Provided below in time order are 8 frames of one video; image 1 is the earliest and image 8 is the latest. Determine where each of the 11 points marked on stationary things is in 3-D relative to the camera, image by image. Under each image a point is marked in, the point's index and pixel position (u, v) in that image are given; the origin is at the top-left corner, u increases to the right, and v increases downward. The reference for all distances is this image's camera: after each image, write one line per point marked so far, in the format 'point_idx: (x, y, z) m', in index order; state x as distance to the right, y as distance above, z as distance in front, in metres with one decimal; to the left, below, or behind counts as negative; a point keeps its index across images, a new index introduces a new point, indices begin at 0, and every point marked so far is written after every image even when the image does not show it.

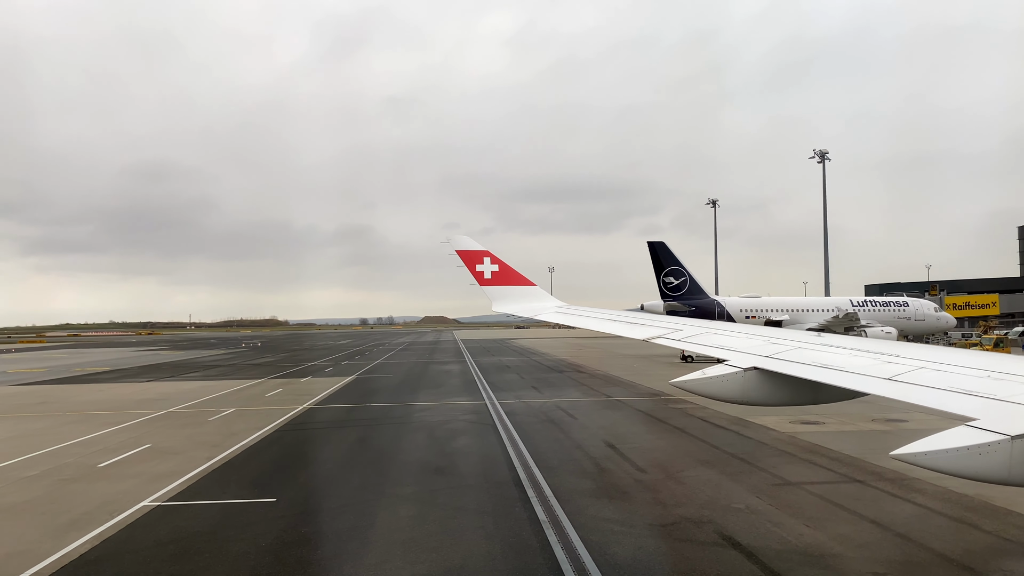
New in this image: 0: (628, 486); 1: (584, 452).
0: (+1.9, -3.2, +8.9) m
1: (+1.4, -3.4, +11.1) m
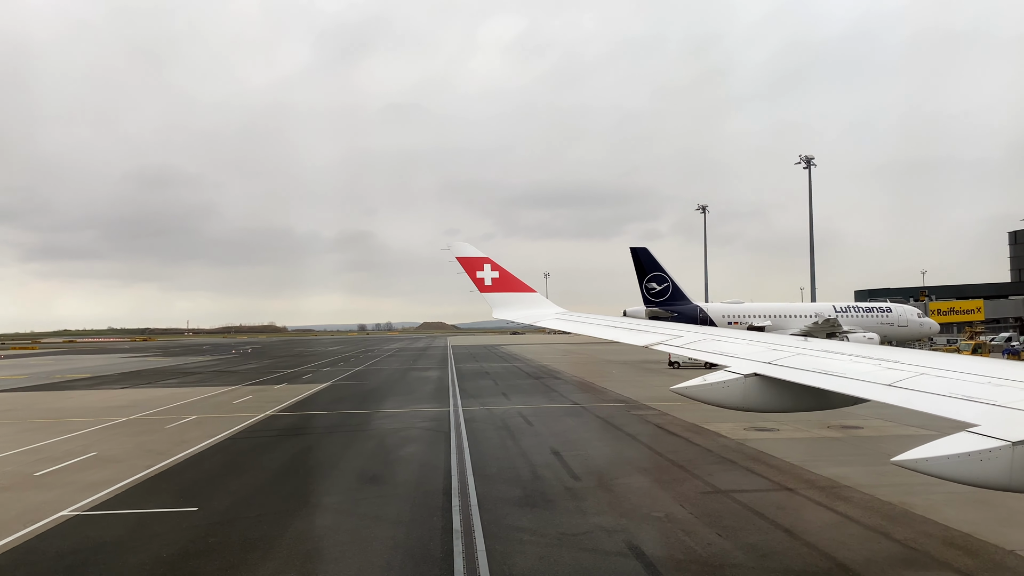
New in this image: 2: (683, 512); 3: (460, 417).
0: (+0.7, -3.3, +8.8) m
1: (+0.3, -3.5, +11.0) m
2: (+2.5, -3.2, +7.8) m
3: (-1.6, -3.9, +16.4) m
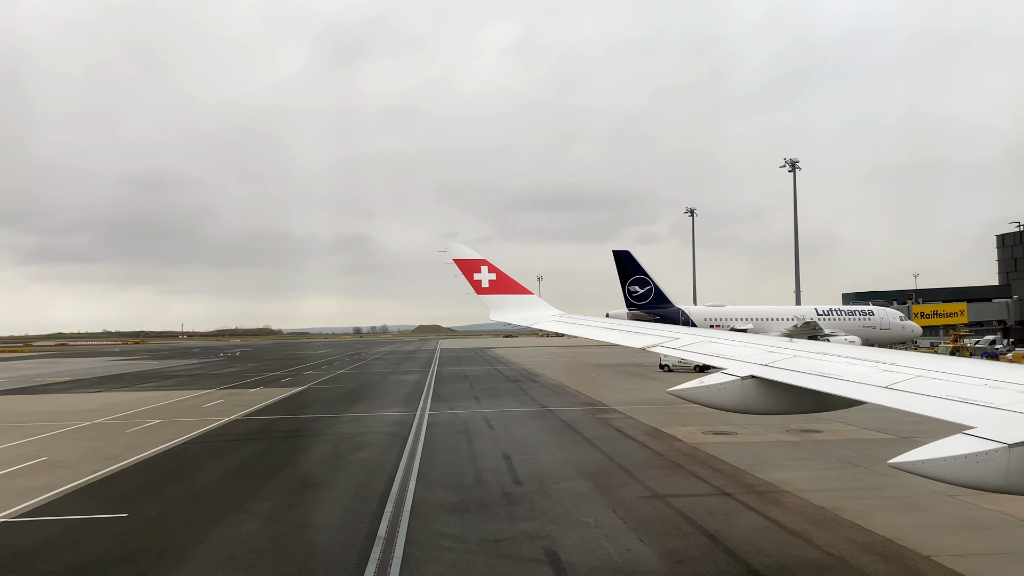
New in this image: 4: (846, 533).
0: (-0.3, -3.4, +8.7) m
1: (-0.8, -3.5, +10.9) m
2: (+1.4, -3.2, +7.8) m
3: (-2.7, -4.0, +16.3) m
4: (+4.2, -3.1, +6.9) m
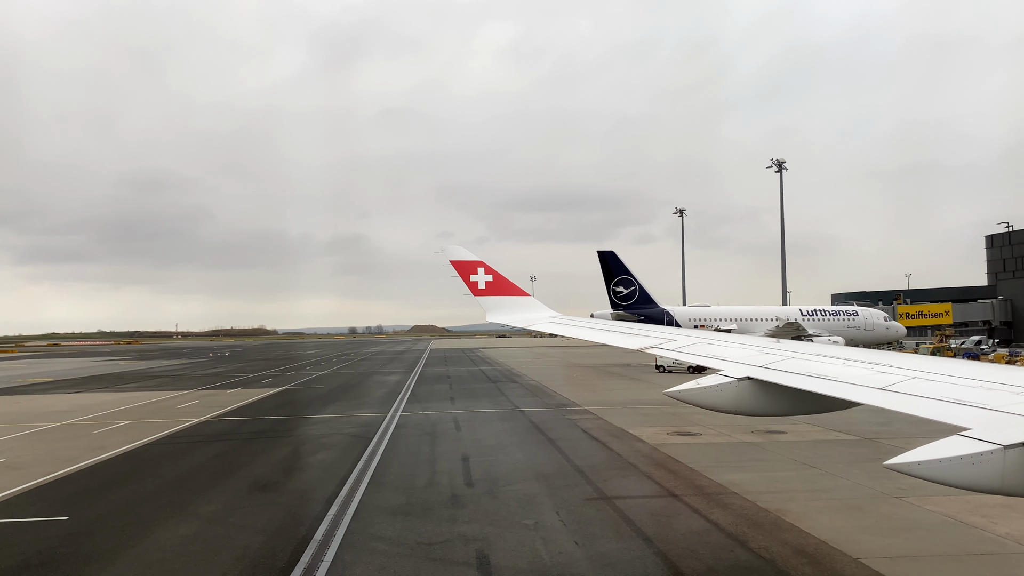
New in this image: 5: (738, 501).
0: (-1.1, -3.4, +8.7) m
1: (-1.6, -3.5, +10.9) m
2: (+0.6, -3.3, +7.7) m
3: (-3.6, -4.0, +16.2) m
4: (+3.4, -3.1, +6.9) m
5: (+3.4, -3.2, +8.2) m
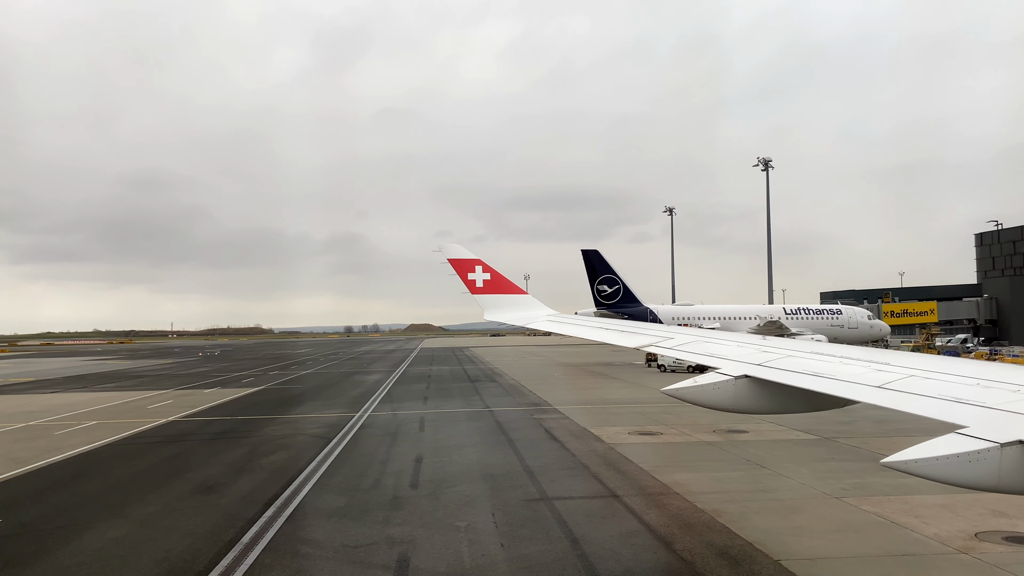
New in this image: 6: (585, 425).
0: (-2.1, -3.4, +8.6) m
1: (-2.6, -3.5, +10.8) m
2: (-0.3, -3.3, +7.6) m
3: (-4.6, -4.0, +16.1) m
4: (+2.5, -3.1, +6.8) m
5: (+2.5, -3.2, +8.2) m
6: (+1.9, -3.7, +14.6) m
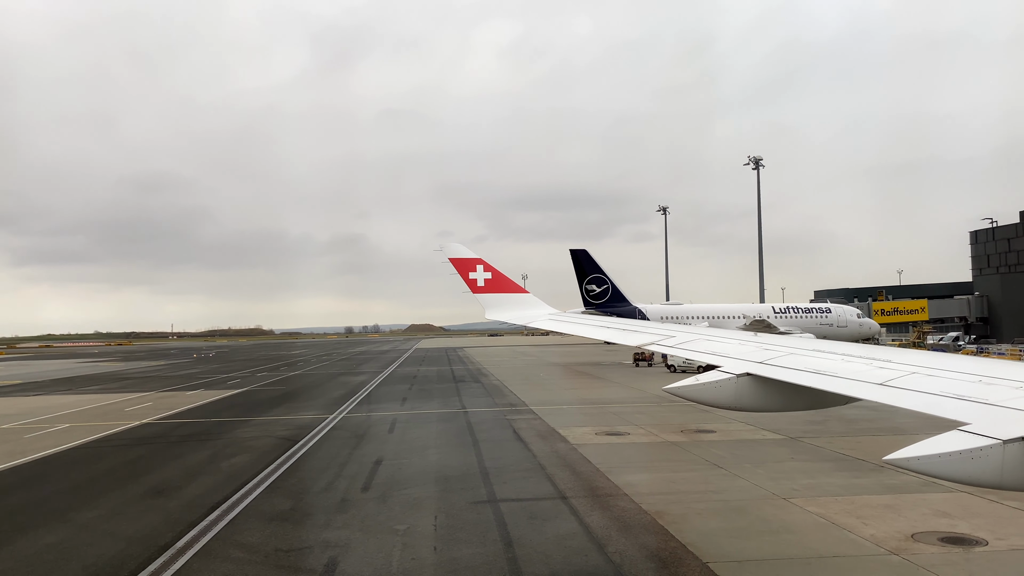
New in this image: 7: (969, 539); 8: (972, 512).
0: (-2.9, -3.4, +8.5) m
1: (-3.4, -3.6, +10.7) m
2: (-1.1, -3.3, +7.6) m
3: (-5.4, -4.0, +16.1) m
4: (+1.6, -3.1, +6.8) m
5: (+1.6, -3.2, +8.1) m
6: (+1.1, -3.7, +14.5) m
7: (+5.5, -3.0, +6.6) m
8: (+6.2, -3.0, +7.4) m
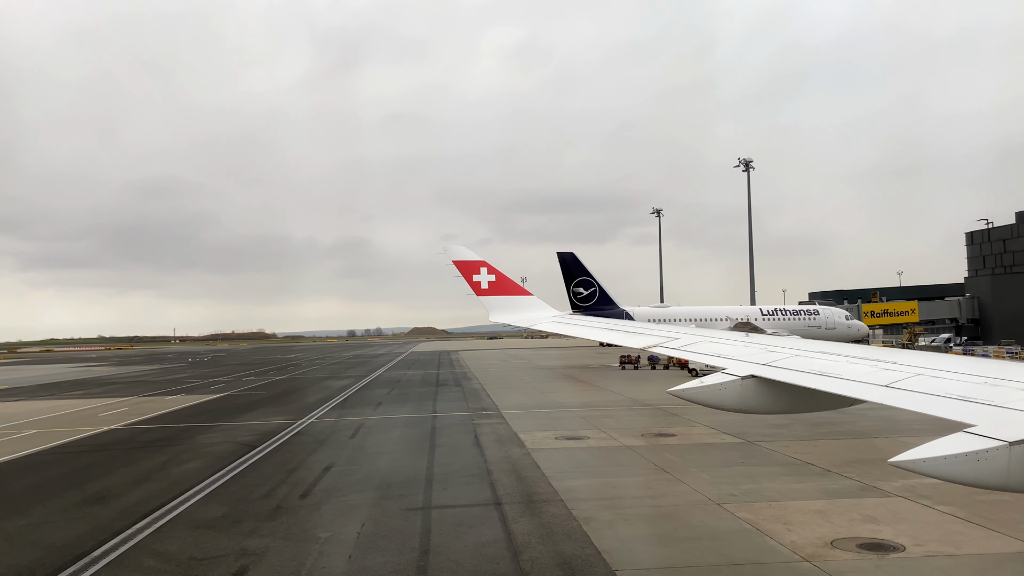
0: (-3.9, -3.5, +8.5) m
1: (-4.4, -3.7, +10.7) m
2: (-2.2, -3.3, +7.5) m
3: (-6.4, -4.1, +16.0) m
4: (+0.6, -3.2, +6.7) m
5: (+0.6, -3.3, +8.0) m
6: (+0.1, -3.8, +14.5) m
7: (+4.4, -3.0, +6.5) m
8: (+5.2, -3.1, +7.3) m
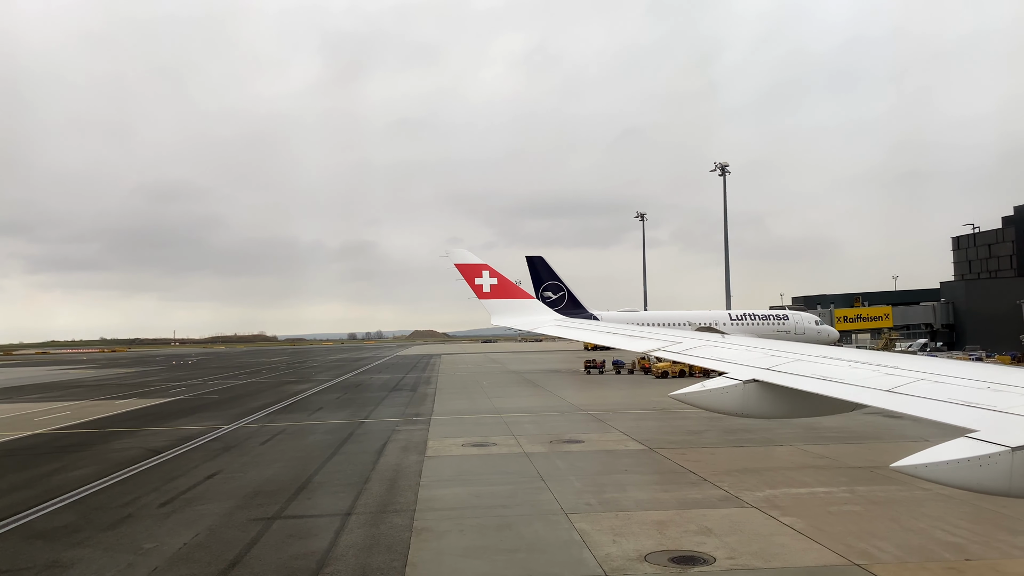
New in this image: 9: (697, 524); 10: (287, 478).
0: (-6.2, -3.6, +8.3) m
1: (-6.7, -3.7, +10.5) m
2: (-4.4, -3.4, +7.4) m
3: (-8.6, -4.2, +15.9) m
4: (-1.7, -3.2, +6.6) m
5: (-1.6, -3.4, +7.9) m
6: (-2.1, -3.9, +14.3) m
7: (+2.2, -3.1, +6.3) m
8: (+2.9, -3.2, +7.2) m
9: (+2.5, -3.2, +7.4) m
10: (-4.3, -3.7, +10.6) m
